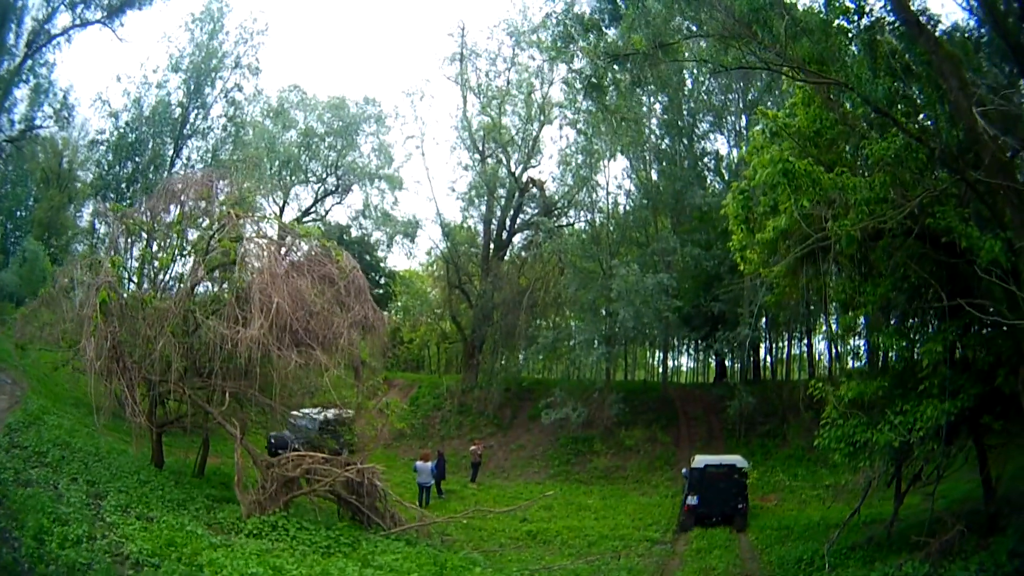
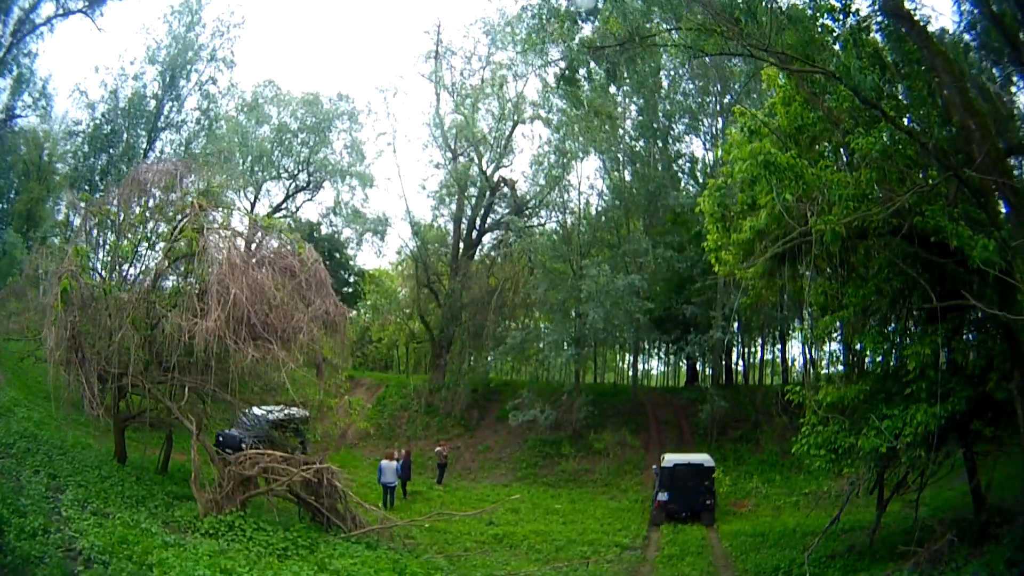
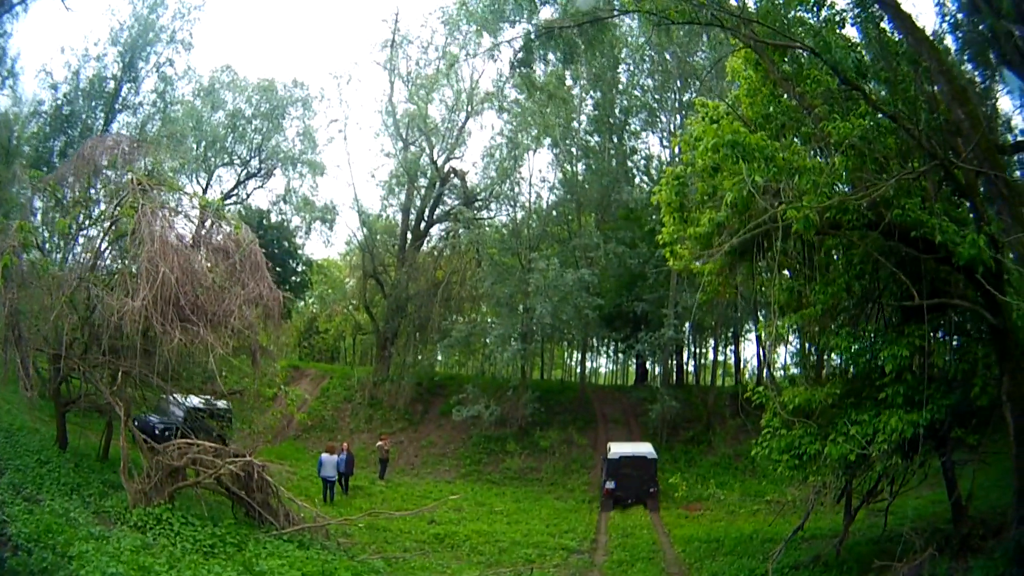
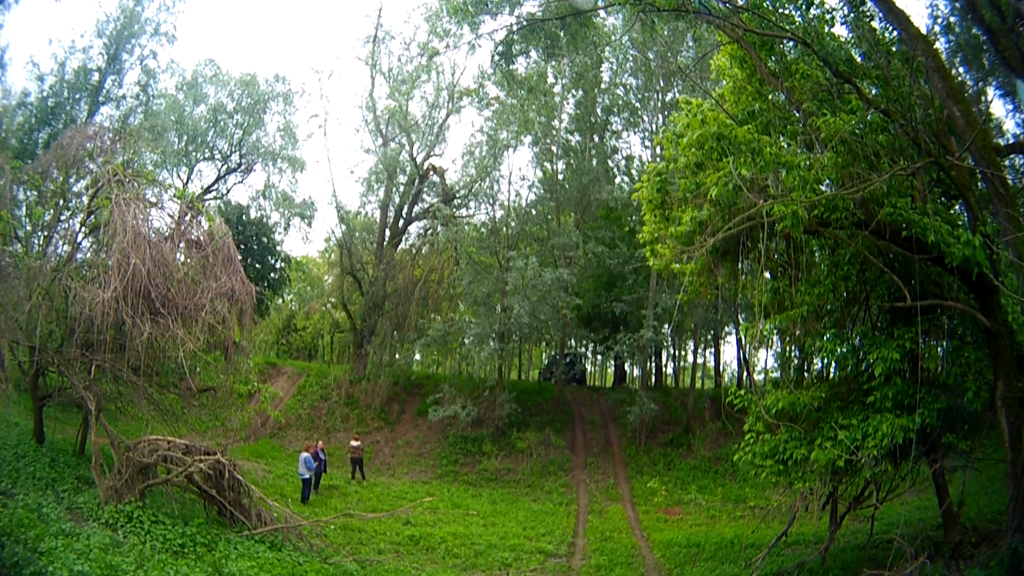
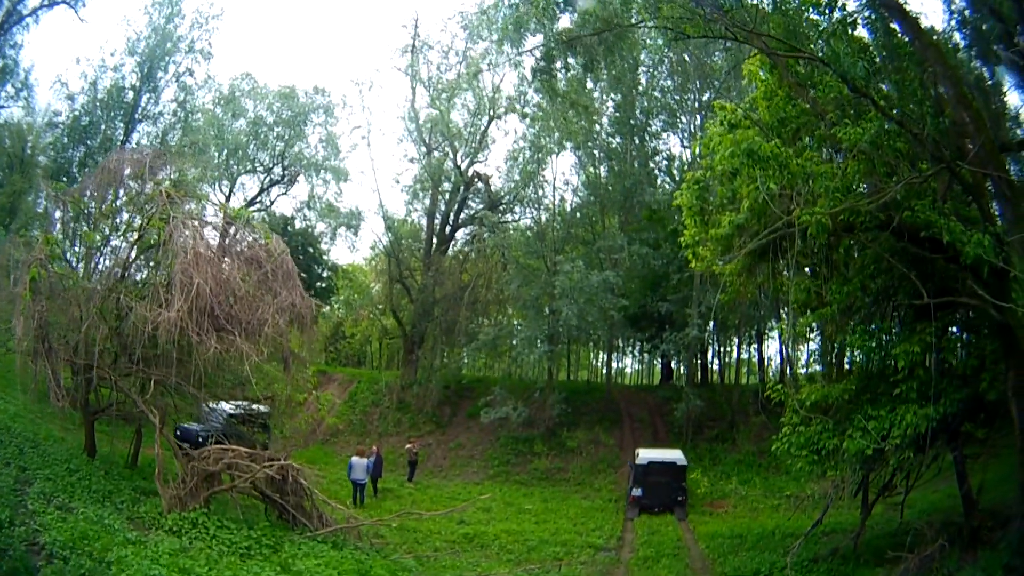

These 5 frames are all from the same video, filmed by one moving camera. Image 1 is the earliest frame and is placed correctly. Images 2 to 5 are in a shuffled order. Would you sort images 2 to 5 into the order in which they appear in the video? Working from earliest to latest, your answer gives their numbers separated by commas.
2, 5, 3, 4
